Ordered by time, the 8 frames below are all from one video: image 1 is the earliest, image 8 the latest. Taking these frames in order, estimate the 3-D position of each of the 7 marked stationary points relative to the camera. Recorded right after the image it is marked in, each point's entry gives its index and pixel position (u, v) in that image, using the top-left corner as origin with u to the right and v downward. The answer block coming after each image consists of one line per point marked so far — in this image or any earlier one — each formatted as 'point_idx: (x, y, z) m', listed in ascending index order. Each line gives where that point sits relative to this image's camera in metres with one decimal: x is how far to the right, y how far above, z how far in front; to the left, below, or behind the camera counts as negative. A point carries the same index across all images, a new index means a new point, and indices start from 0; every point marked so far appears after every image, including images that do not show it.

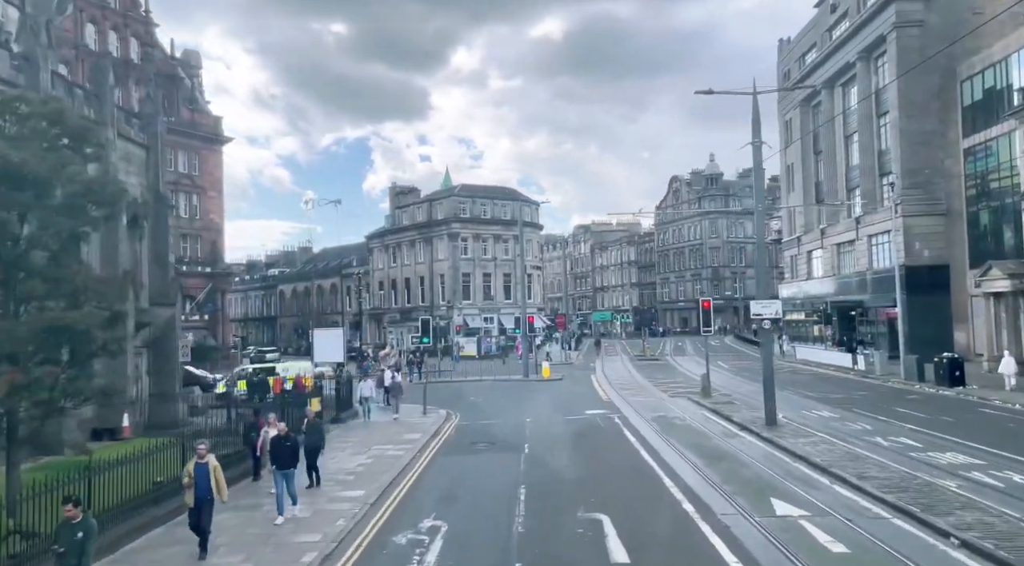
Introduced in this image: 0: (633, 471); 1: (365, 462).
0: (+3.1, -4.8, +19.0) m
1: (-4.0, -4.8, +19.7) m
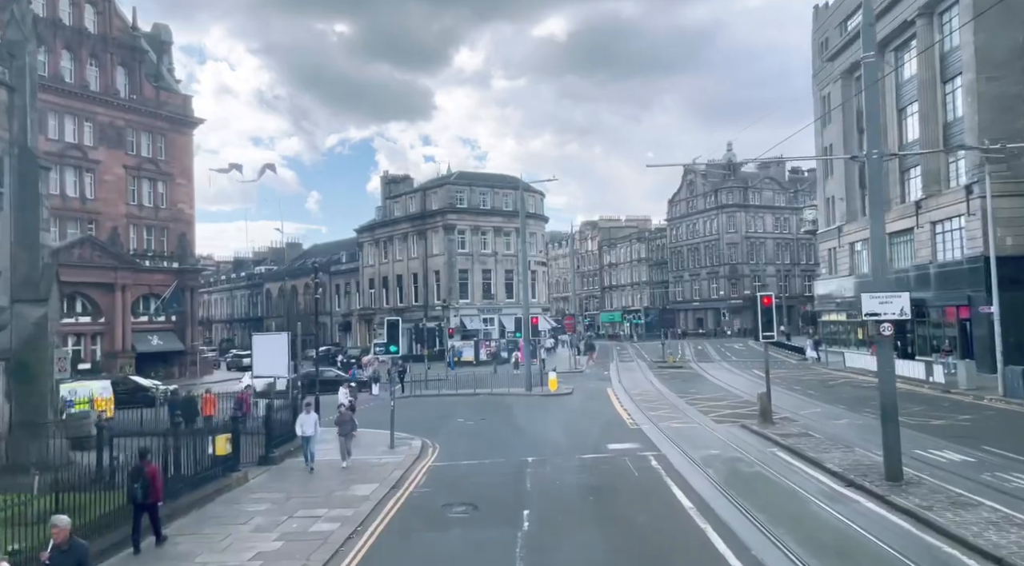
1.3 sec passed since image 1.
0: (+3.0, -4.5, +11.7) m
1: (-4.1, -4.5, +12.4) m
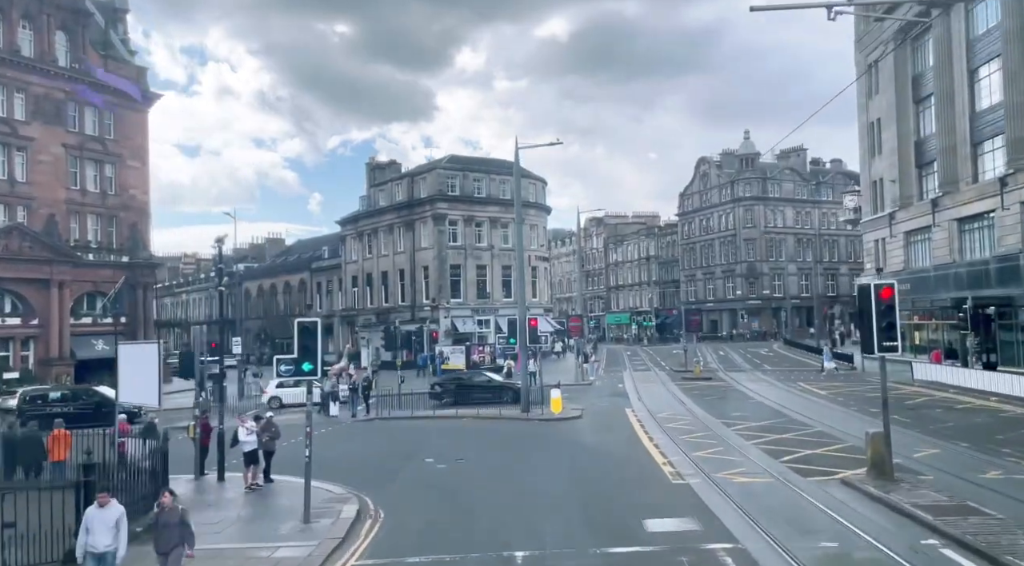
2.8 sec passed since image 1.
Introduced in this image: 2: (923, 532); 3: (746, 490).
0: (+2.6, -4.1, +3.9) m
1: (-4.5, -4.1, +4.7) m
2: (+6.7, -4.1, +11.9) m
3: (+5.0, -4.4, +15.7) m
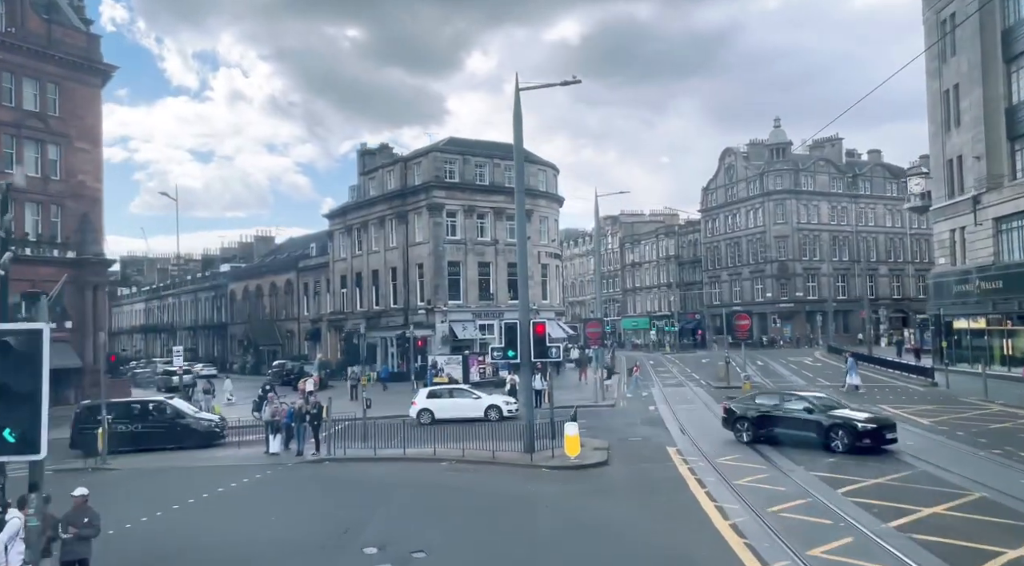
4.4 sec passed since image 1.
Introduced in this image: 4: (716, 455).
0: (+2.2, -3.7, -3.9) m
1: (-4.9, -3.8, -3.0) m
2: (+6.4, -3.7, +4.1) m
3: (+4.8, -4.1, +7.9) m
4: (+5.6, -4.7, +20.1) m
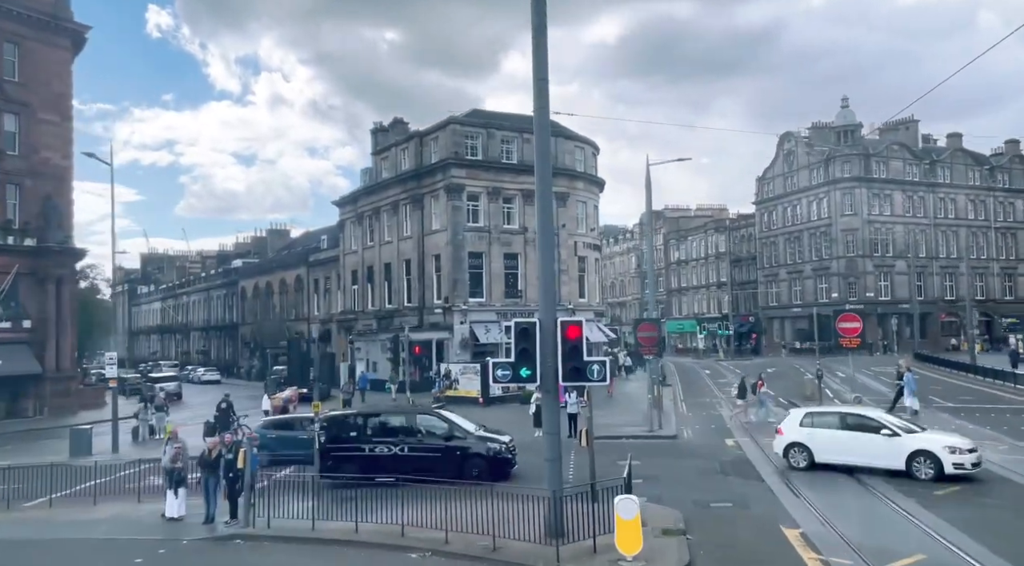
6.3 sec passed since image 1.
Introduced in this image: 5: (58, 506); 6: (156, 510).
0: (+1.2, -3.2, -11.9) m
1: (-5.8, -3.2, -10.6) m
2: (+5.8, -3.2, -4.2) m
3: (+4.4, -3.6, -0.3) m
4: (+5.8, -4.3, +11.8) m
5: (-10.5, -5.2, +16.8) m
6: (-7.8, -5.0, +16.0) m
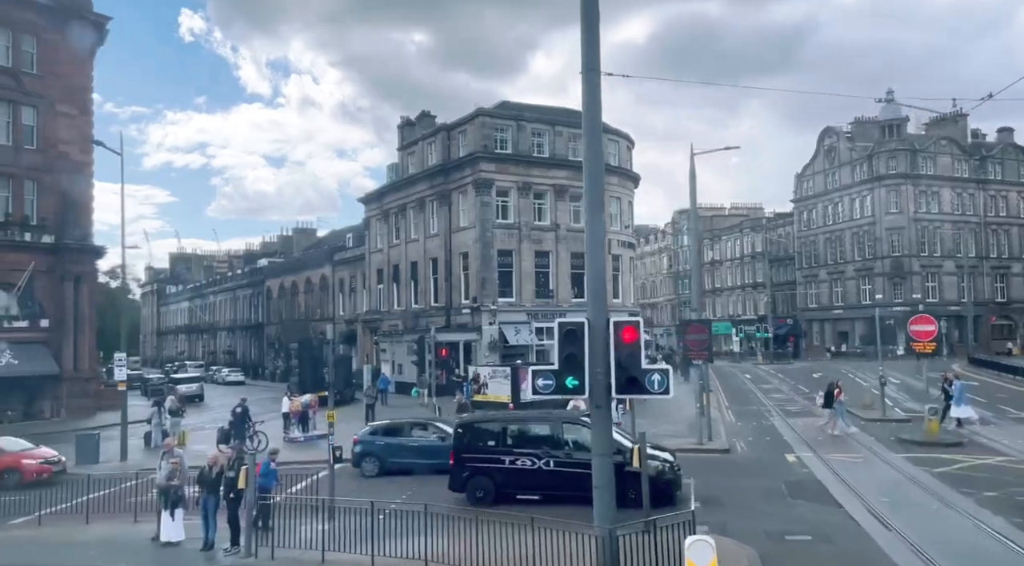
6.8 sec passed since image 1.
0: (+0.9, -3.0, -13.9) m
1: (-6.0, -3.1, -12.4) m
2: (+5.8, -3.1, -6.4) m
3: (+4.6, -3.5, -2.4) m
4: (+6.4, -4.2, +9.6) m
5: (-9.7, -5.0, +15.2) m
6: (-7.1, -4.9, +14.3) m
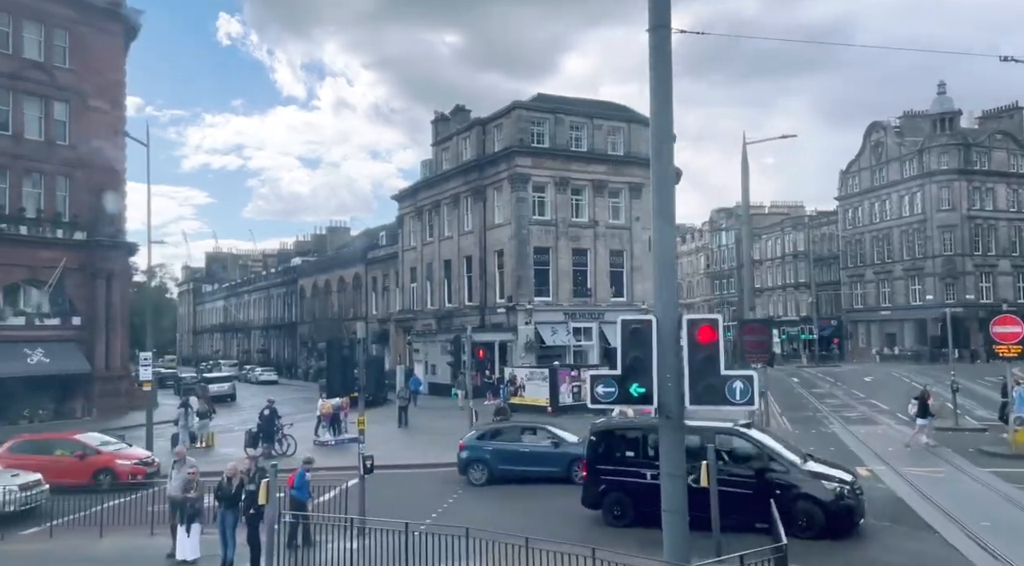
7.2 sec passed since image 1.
0: (+0.6, -2.9, -15.4) m
1: (-6.3, -2.9, -13.6) m
2: (+5.8, -3.0, -8.1) m
3: (+4.7, -3.4, -4.1) m
4: (+7.1, -4.1, +7.9) m
5: (-8.8, -4.9, +14.2) m
6: (-6.2, -4.8, +13.1) m
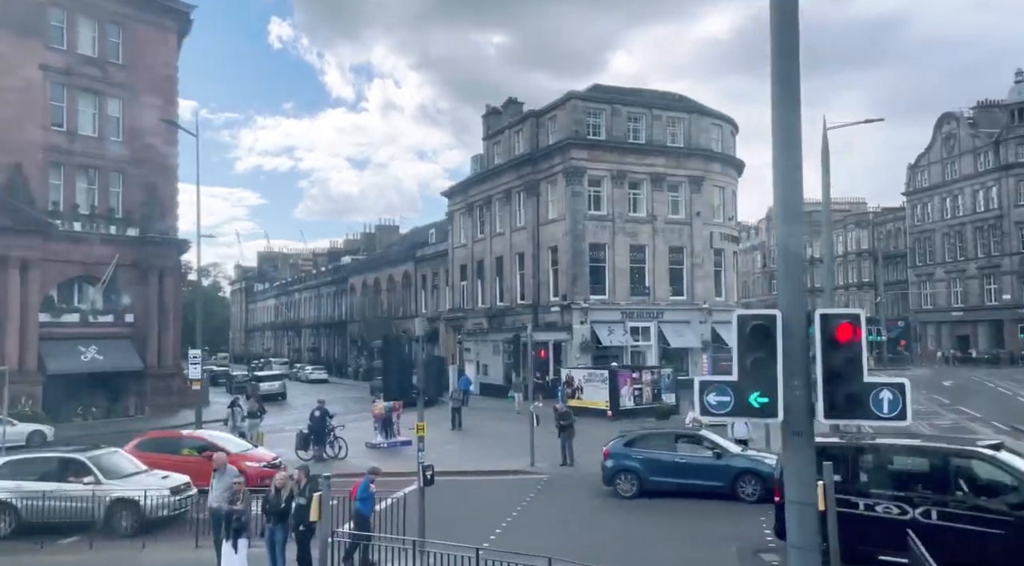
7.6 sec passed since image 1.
0: (0.0, -2.8, -16.9) m
1: (-6.8, -2.8, -14.6) m
2: (+5.7, -2.9, -9.9) m
3: (+4.8, -3.3, -5.8) m
4: (+8.0, -4.0, +6.0) m
5: (-7.5, -4.8, +13.2) m
6: (-5.0, -4.6, +12.0) m
